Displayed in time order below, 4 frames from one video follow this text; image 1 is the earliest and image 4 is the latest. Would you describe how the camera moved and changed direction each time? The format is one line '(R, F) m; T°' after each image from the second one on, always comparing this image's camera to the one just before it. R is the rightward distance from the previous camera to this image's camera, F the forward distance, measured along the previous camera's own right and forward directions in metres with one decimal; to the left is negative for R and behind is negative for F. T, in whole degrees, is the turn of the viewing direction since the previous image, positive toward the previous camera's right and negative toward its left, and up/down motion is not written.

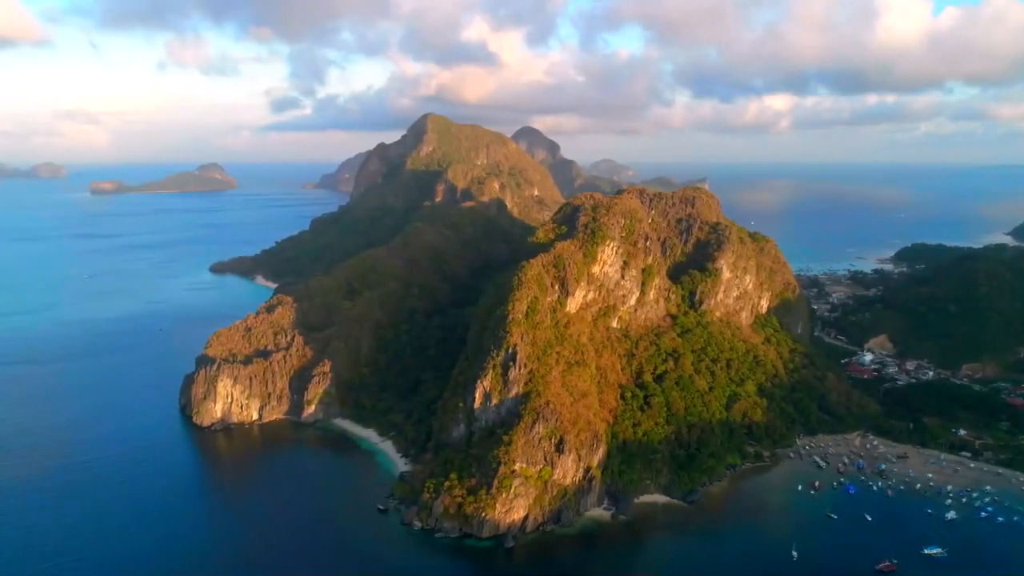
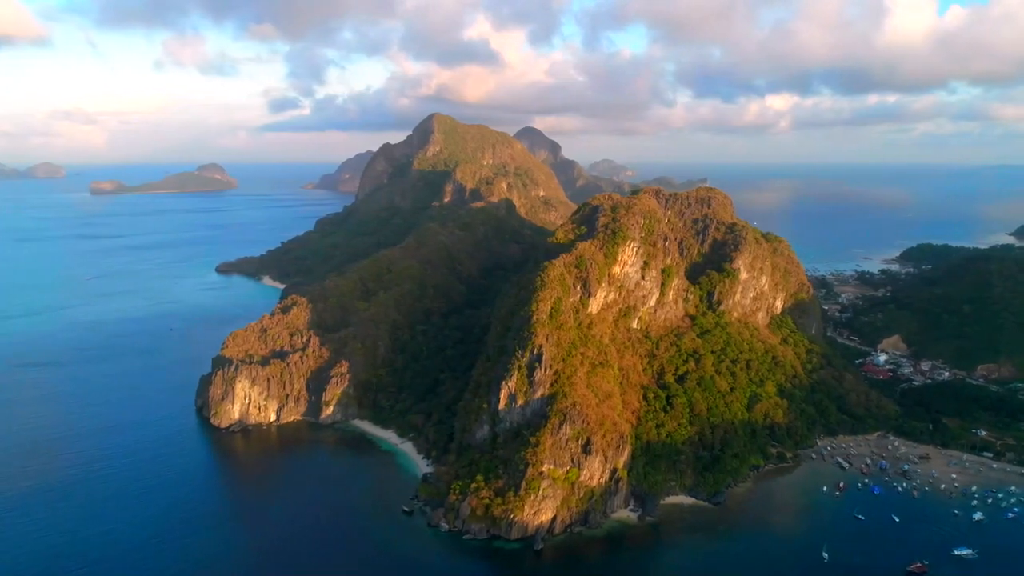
(-2.1, +0.2) m; 0°
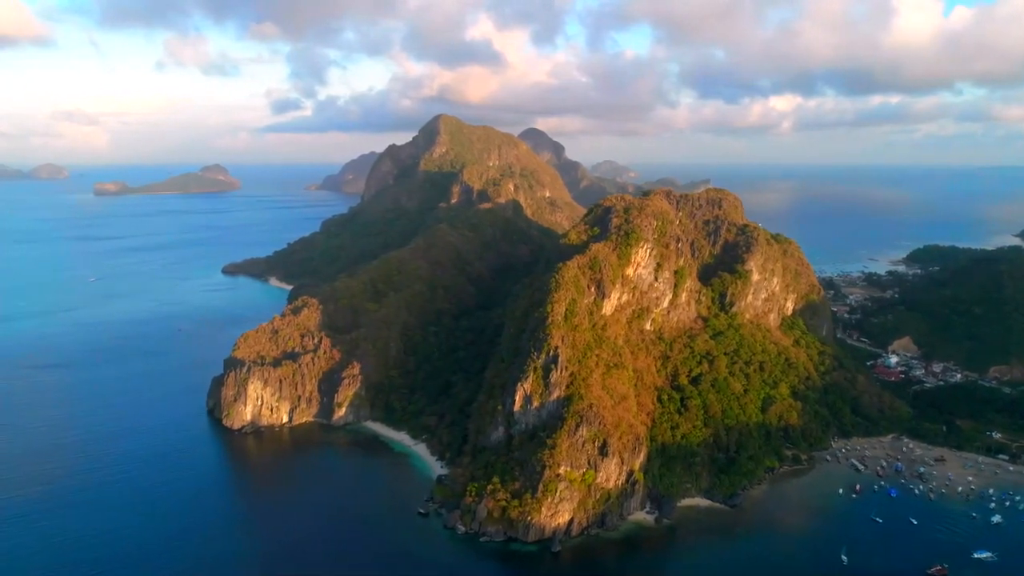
(-1.1, +0.1) m; 0°
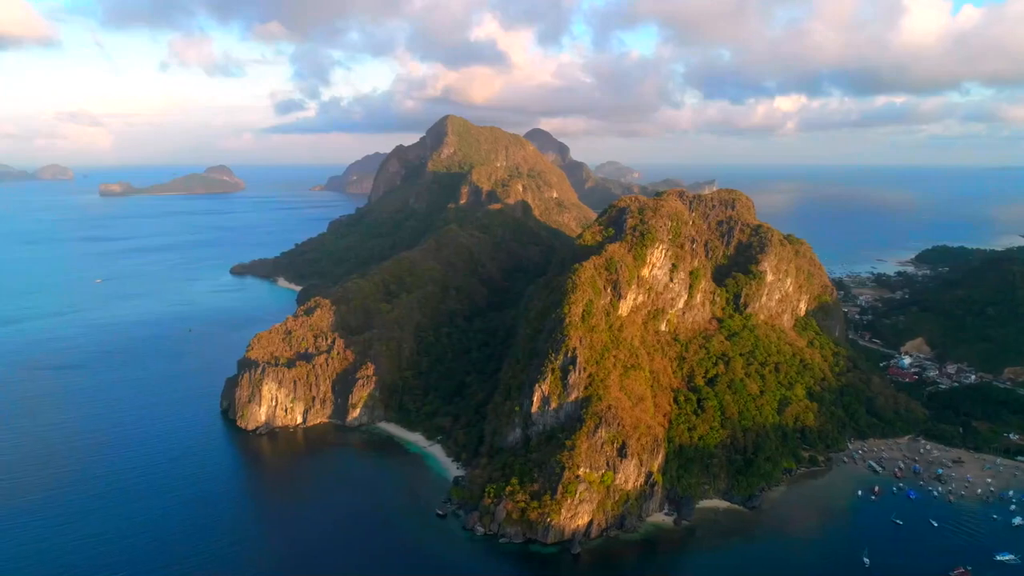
(-1.2, +0.1) m; 0°
